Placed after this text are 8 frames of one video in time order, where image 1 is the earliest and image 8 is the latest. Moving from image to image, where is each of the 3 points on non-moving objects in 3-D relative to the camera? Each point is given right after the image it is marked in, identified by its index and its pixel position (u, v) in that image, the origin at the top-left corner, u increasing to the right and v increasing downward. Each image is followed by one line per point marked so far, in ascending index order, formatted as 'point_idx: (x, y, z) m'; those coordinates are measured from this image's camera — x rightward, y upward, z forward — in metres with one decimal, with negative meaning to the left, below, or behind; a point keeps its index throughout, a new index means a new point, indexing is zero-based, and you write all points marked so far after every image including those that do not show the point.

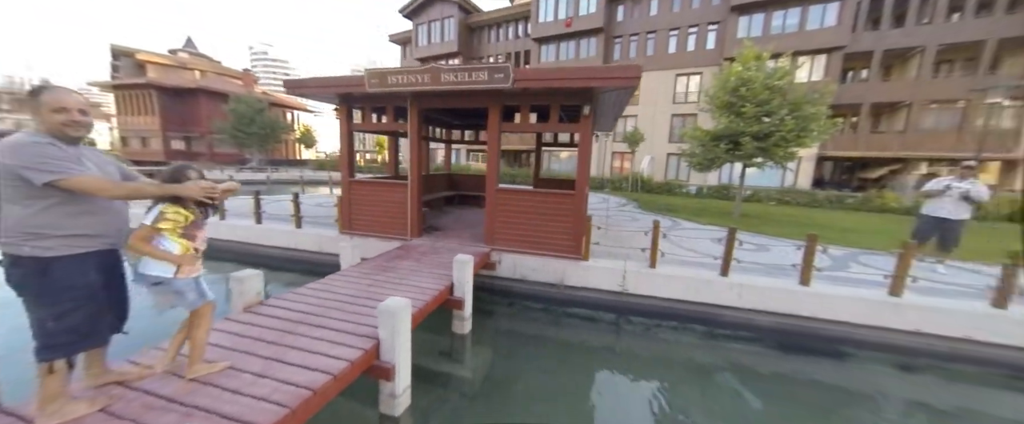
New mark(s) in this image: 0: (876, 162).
0: (+23.0, +3.2, +19.3) m
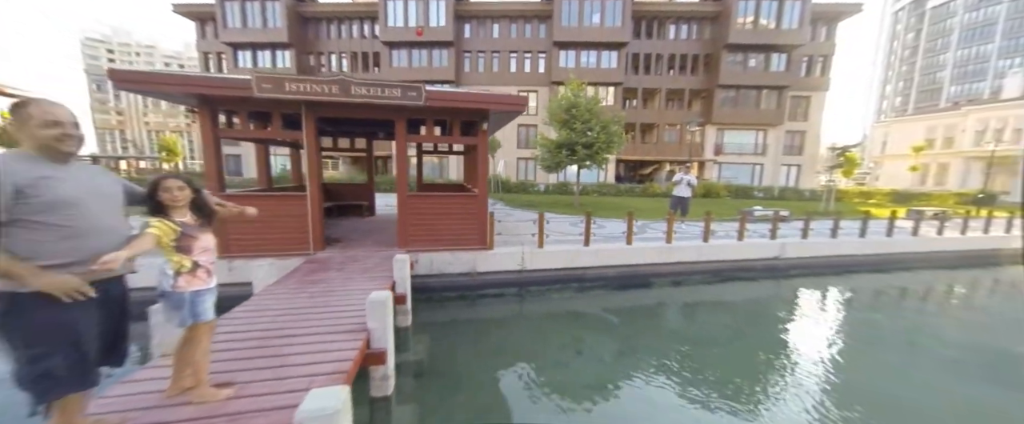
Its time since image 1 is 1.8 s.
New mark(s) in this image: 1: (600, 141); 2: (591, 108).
0: (+12.6, +4.6, +28.7) m
1: (+4.7, +3.8, +16.4) m
2: (+4.4, +5.7, +16.8) m
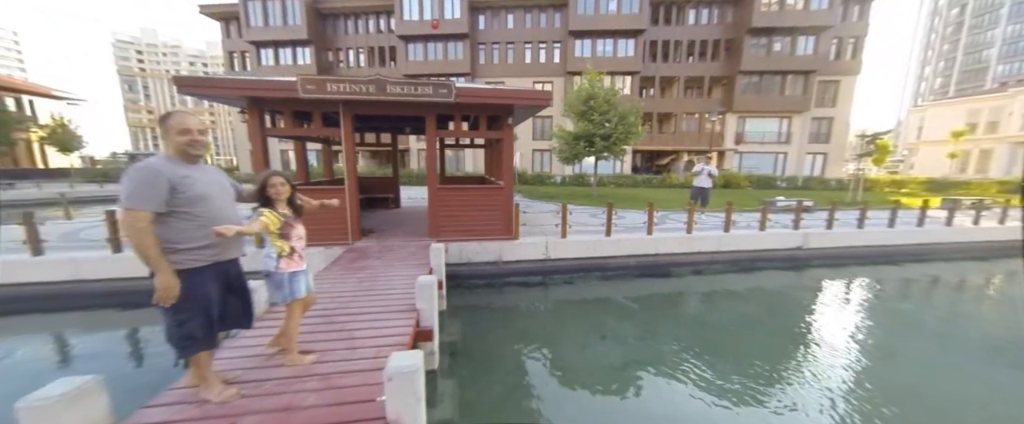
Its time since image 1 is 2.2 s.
0: (+14.0, +5.4, +28.3) m
1: (+5.7, +4.3, +16.4) m
2: (+5.3, +6.2, +16.7) m
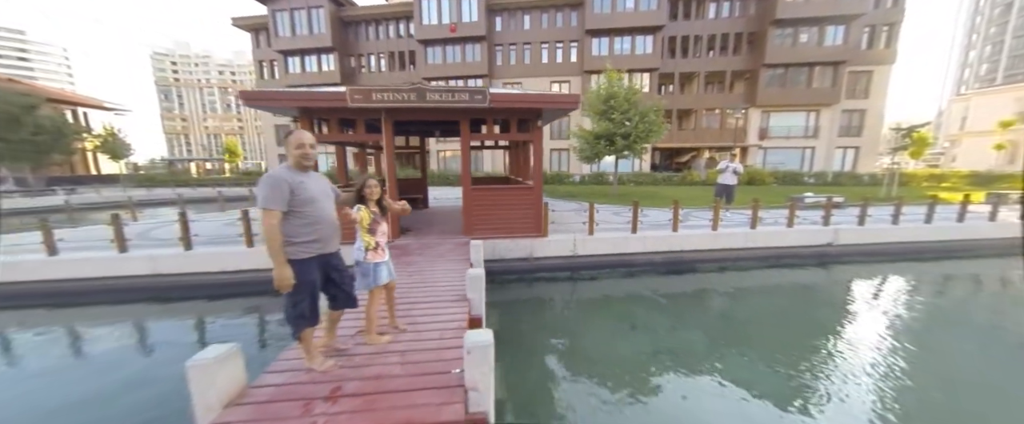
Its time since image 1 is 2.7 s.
0: (+15.7, +5.6, +27.9) m
1: (+6.8, +4.4, +16.4) m
2: (+6.4, +6.3, +16.7) m
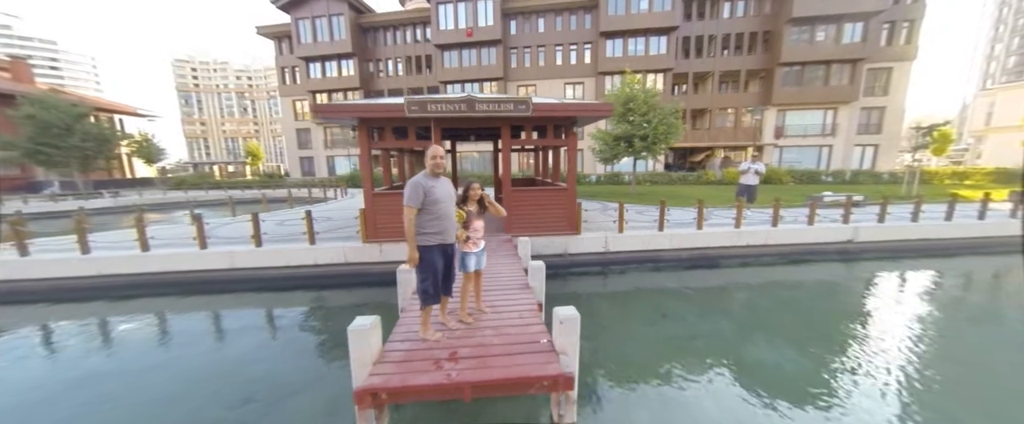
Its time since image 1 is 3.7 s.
0: (+17.2, +5.7, +28.1) m
1: (+8.0, +4.4, +16.8) m
2: (+7.6, +6.3, +17.1) m
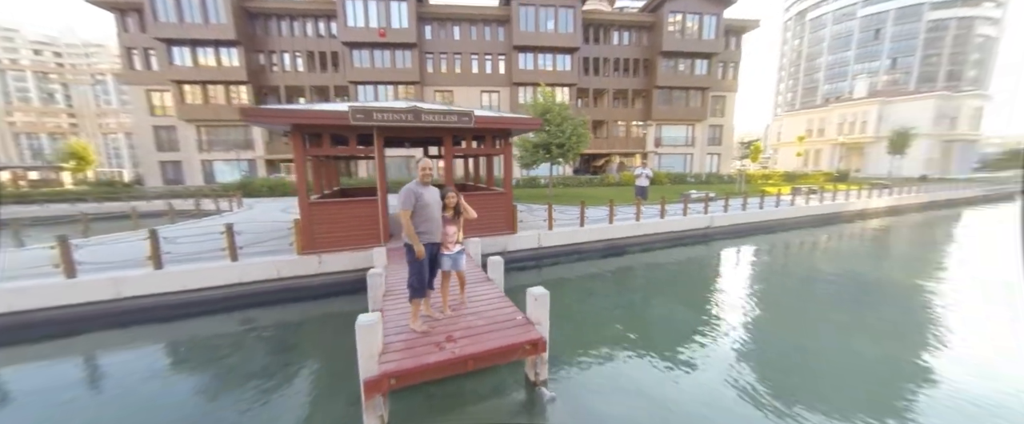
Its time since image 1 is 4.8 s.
0: (+9.4, +5.9, +32.6) m
1: (+3.6, +4.5, +19.2) m
2: (+3.1, +6.4, +19.5) m
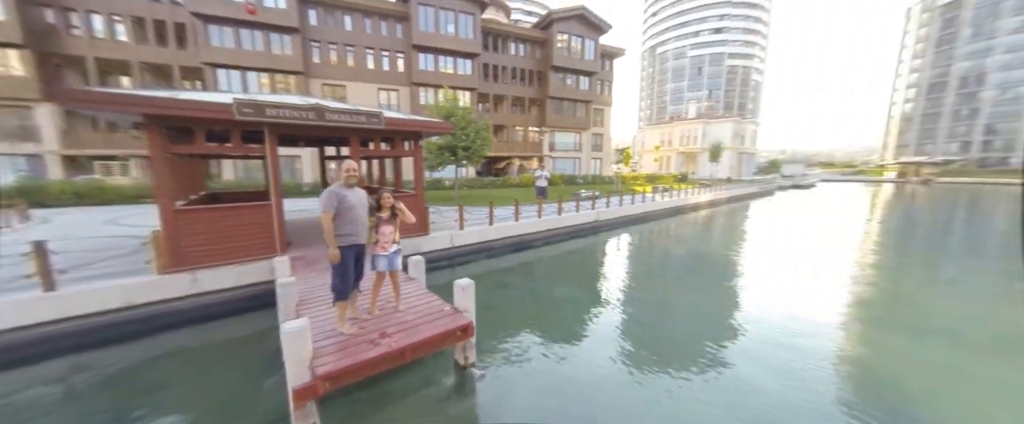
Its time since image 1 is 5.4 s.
0: (-1.0, +5.9, +34.4) m
1: (-2.4, +4.4, +20.0) m
2: (-3.1, +6.3, +20.0) m
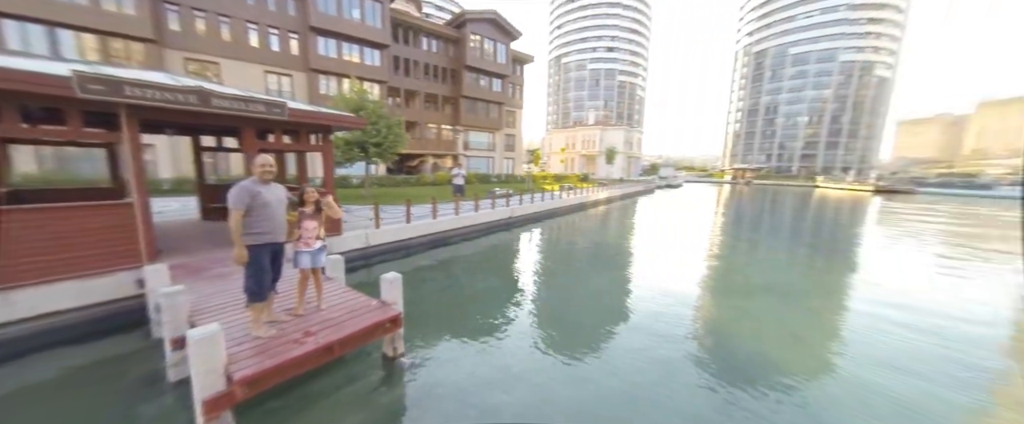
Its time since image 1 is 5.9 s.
0: (-10.4, +6.0, +33.4) m
1: (-7.8, +4.5, +19.1) m
2: (-8.4, +6.3, +18.9) m
